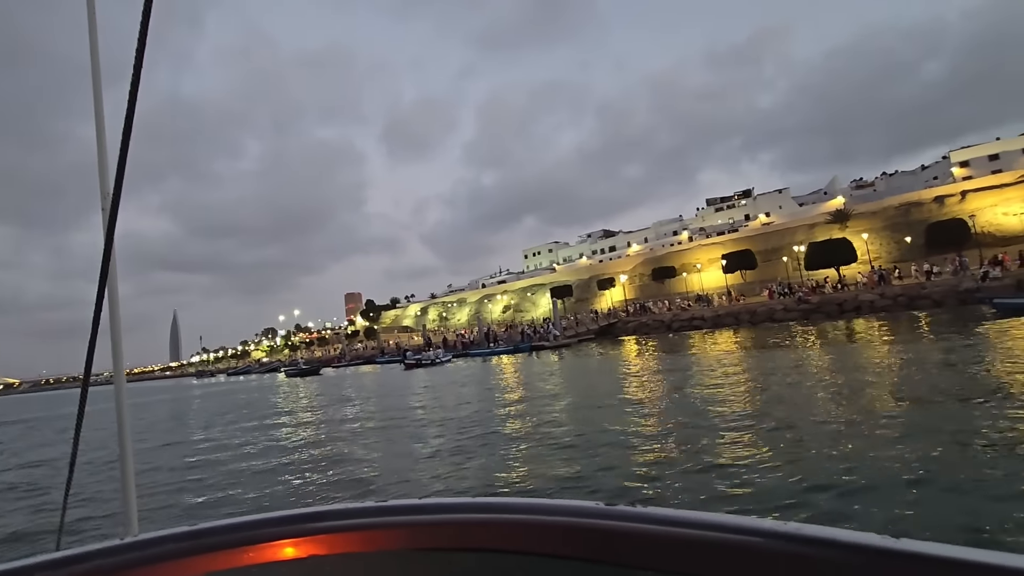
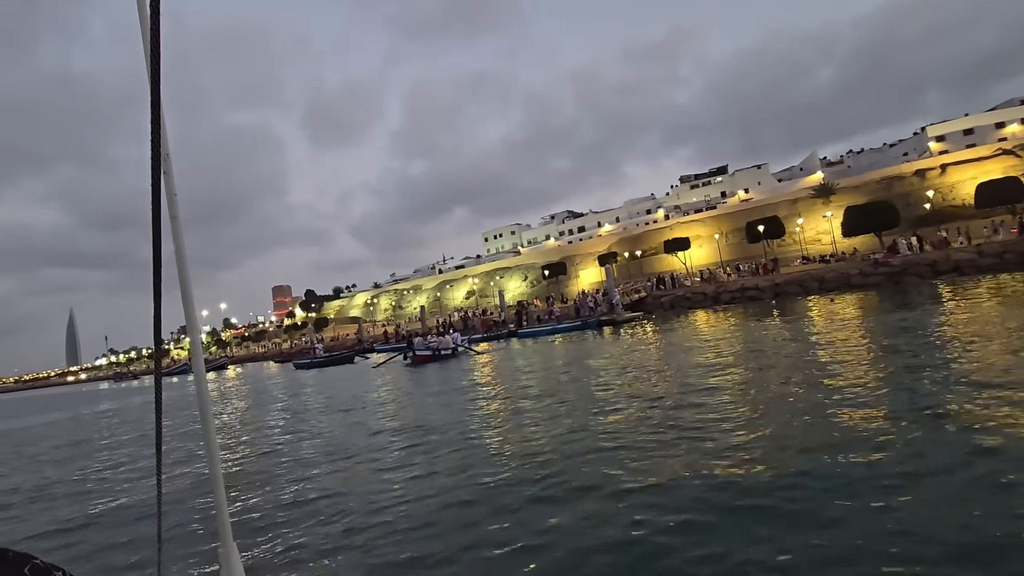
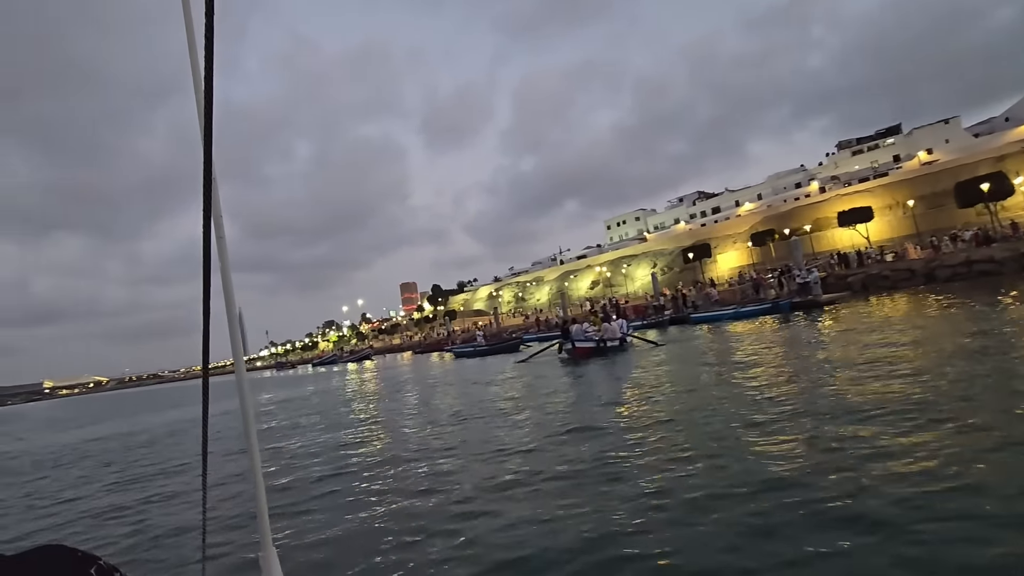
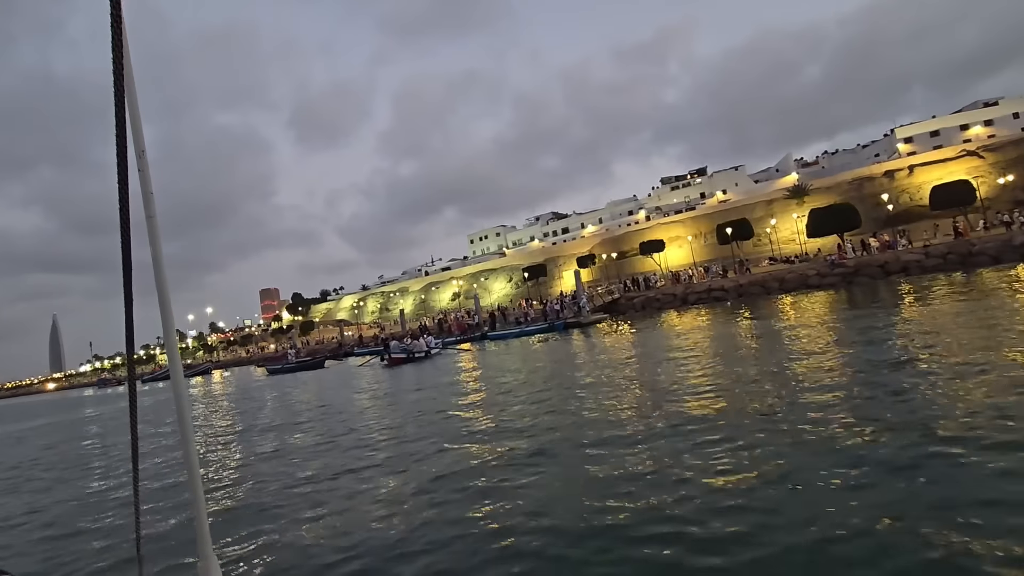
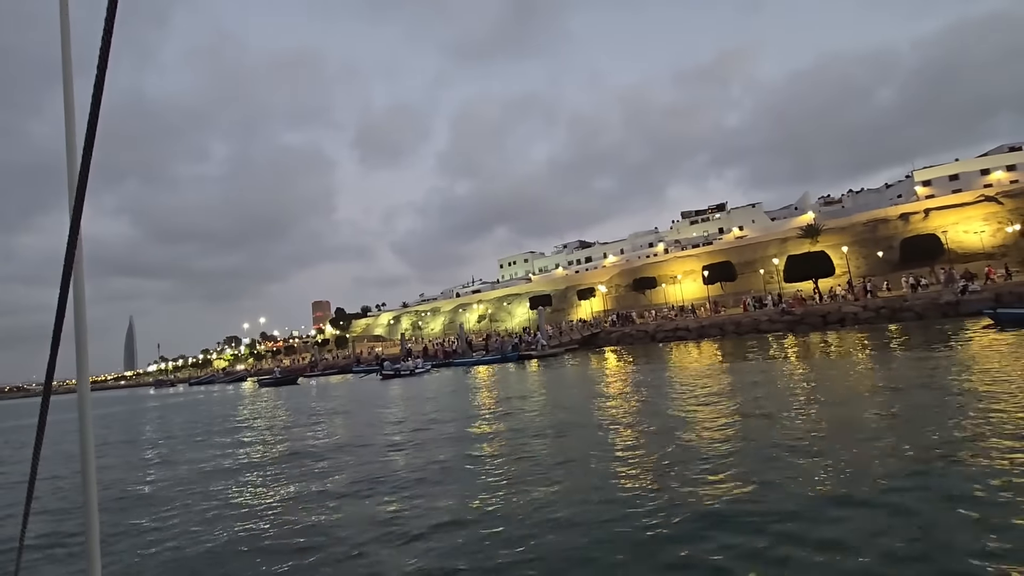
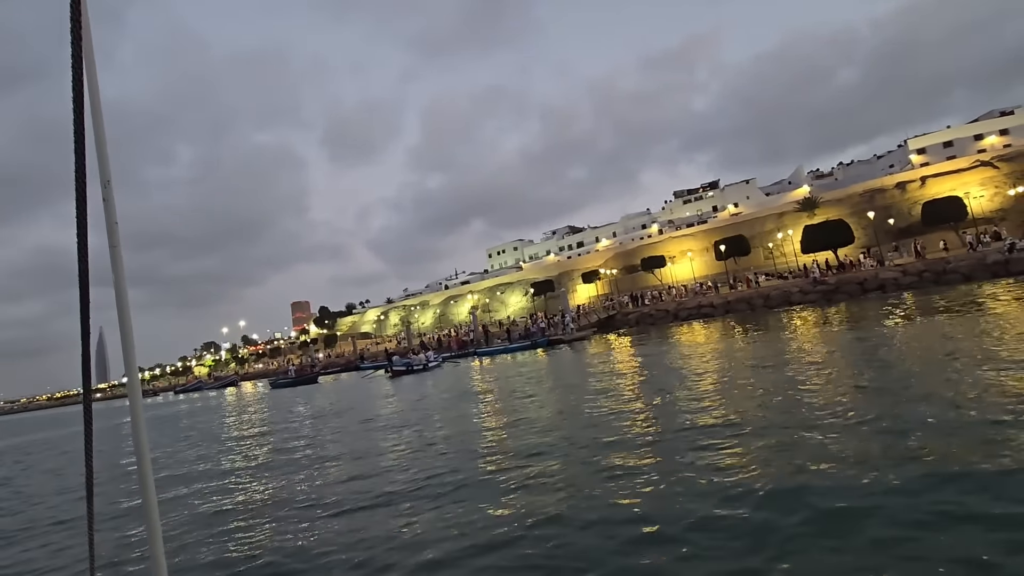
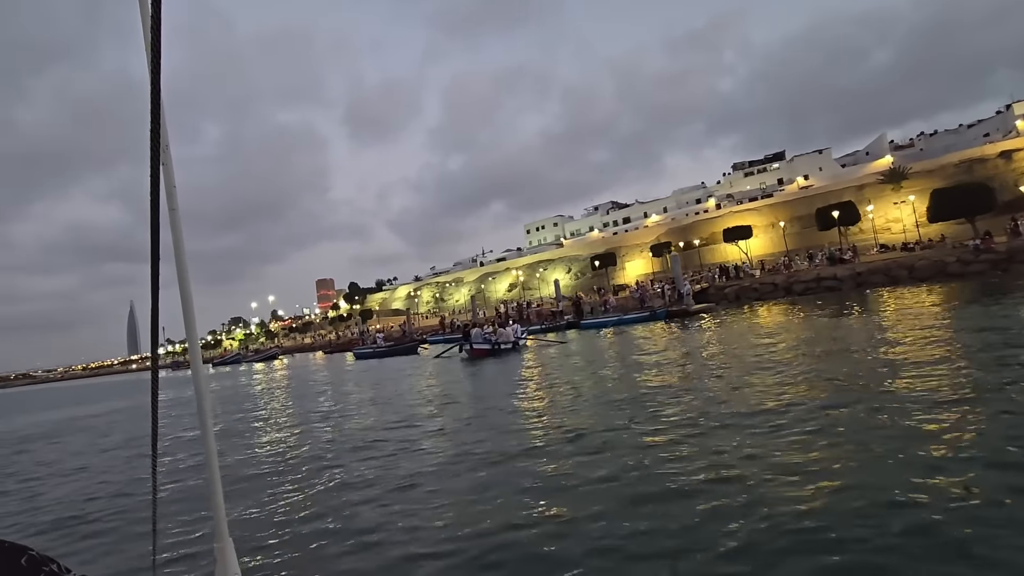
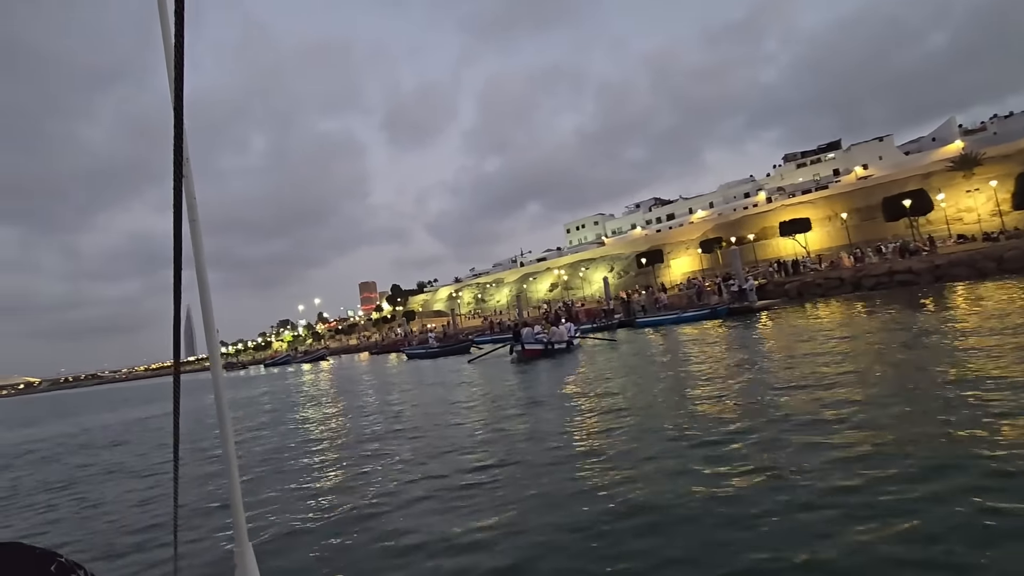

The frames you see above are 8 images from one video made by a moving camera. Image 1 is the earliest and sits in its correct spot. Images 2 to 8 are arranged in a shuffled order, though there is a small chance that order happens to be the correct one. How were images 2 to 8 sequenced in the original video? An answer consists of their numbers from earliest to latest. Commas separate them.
5, 6, 4, 2, 7, 8, 3
